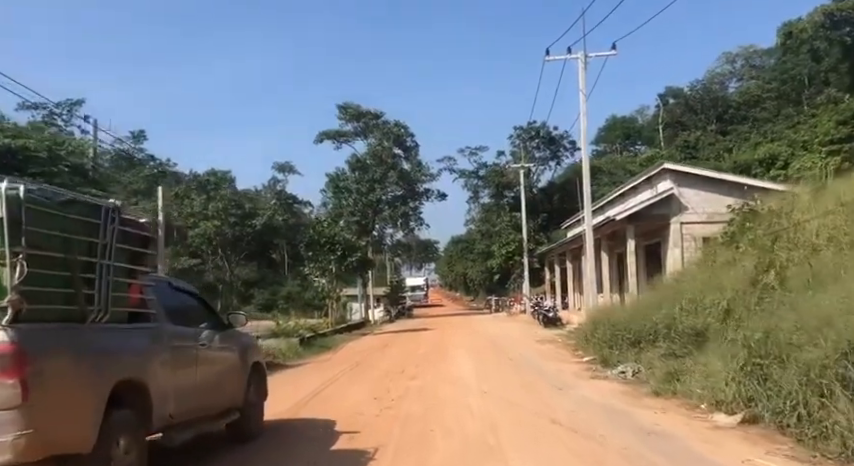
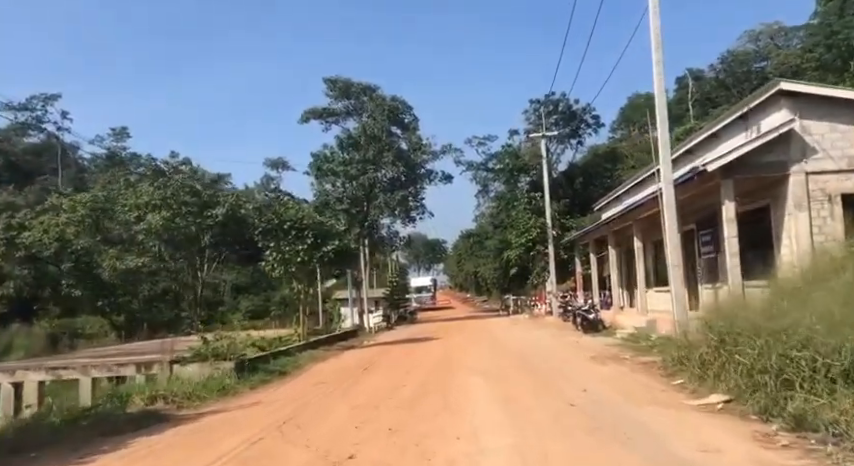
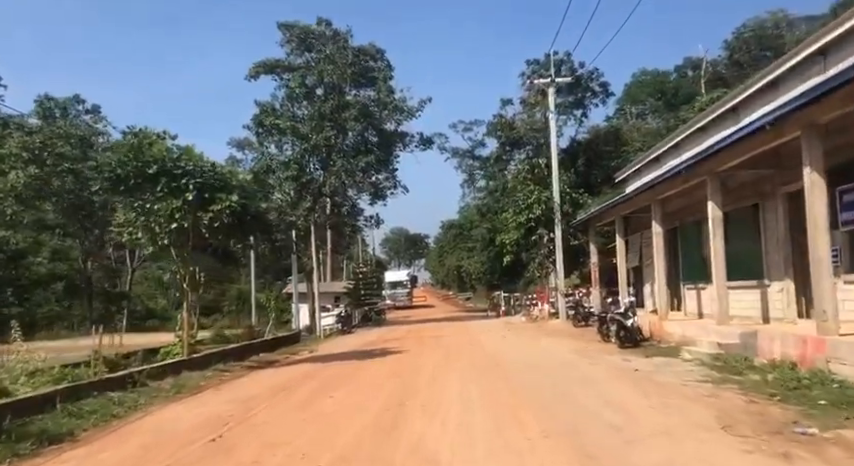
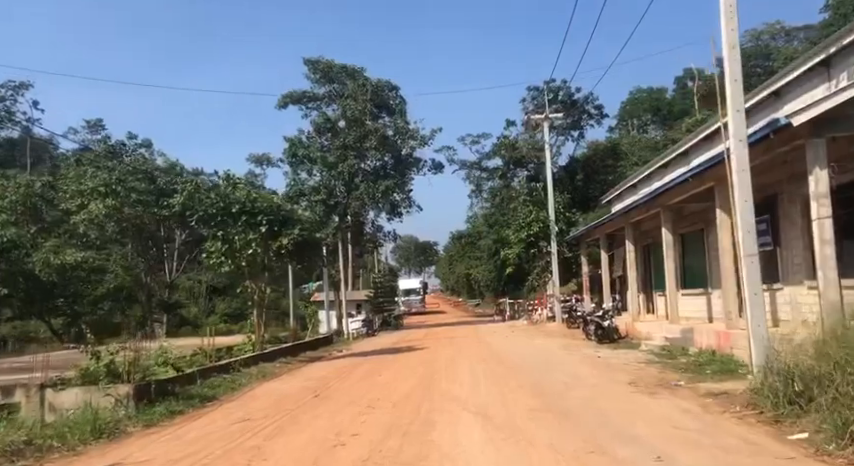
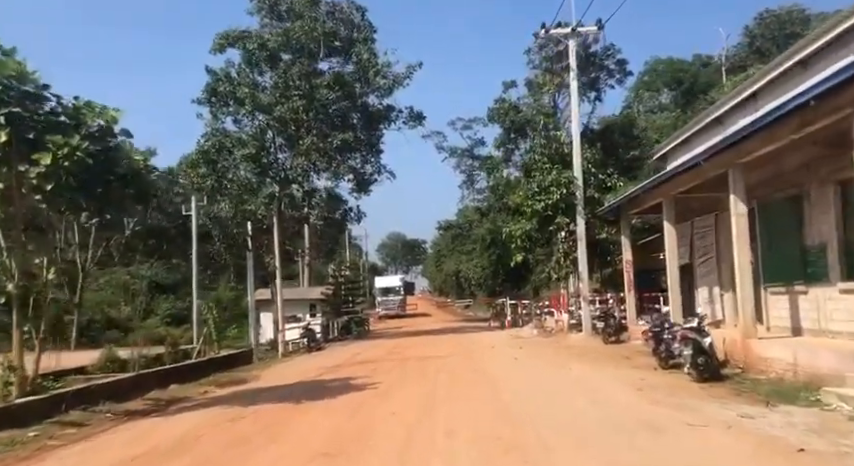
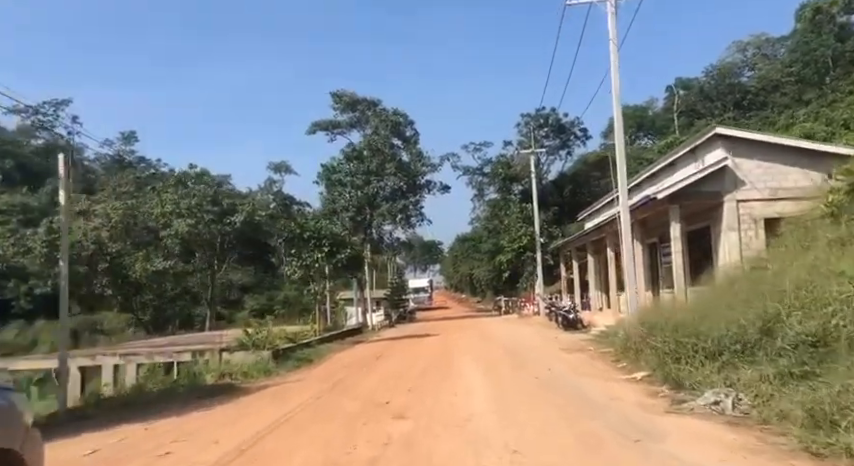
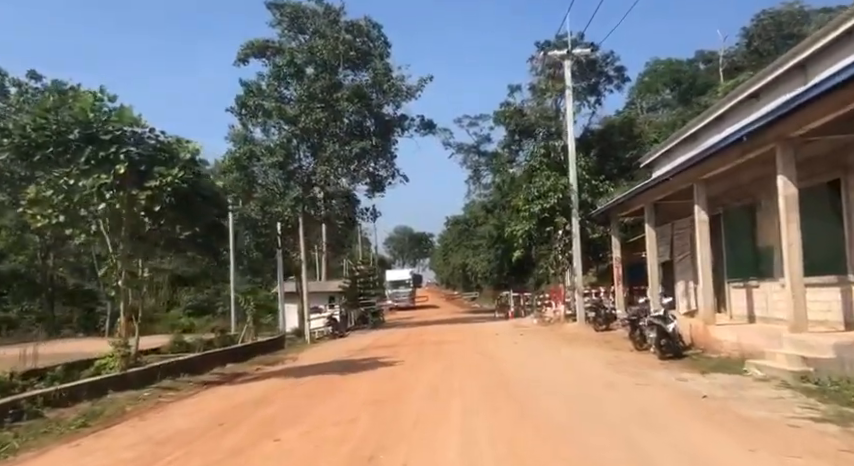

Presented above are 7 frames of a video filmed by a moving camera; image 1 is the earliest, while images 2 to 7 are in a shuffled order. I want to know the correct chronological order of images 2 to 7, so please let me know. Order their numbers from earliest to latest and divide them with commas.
6, 2, 4, 3, 7, 5
